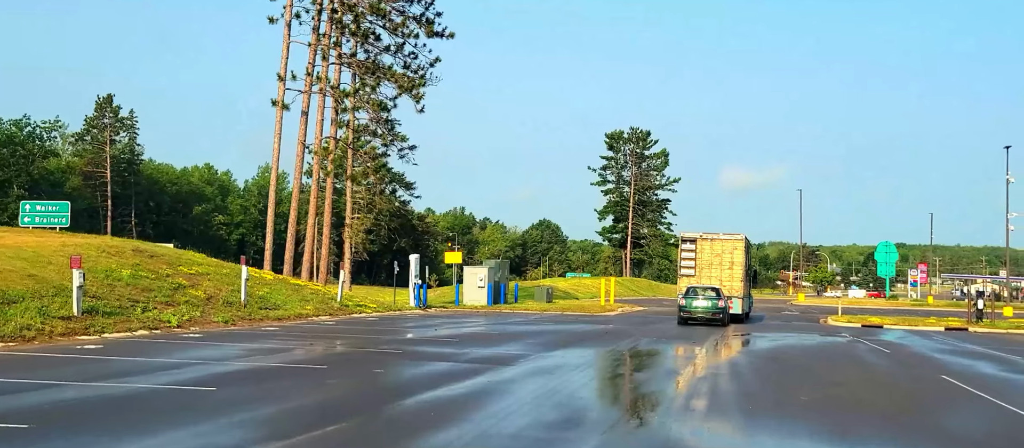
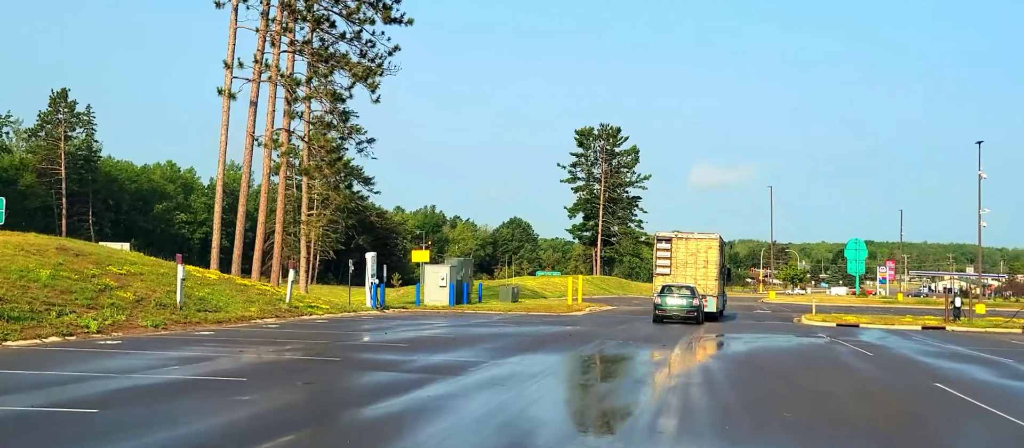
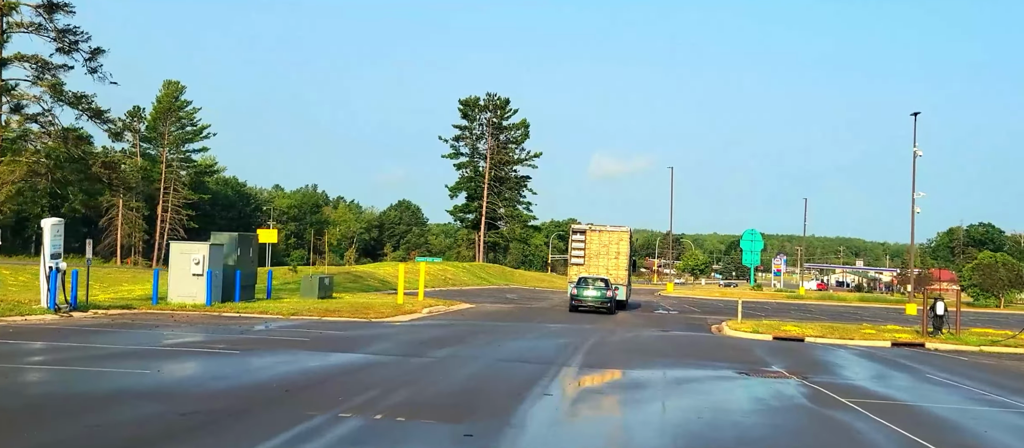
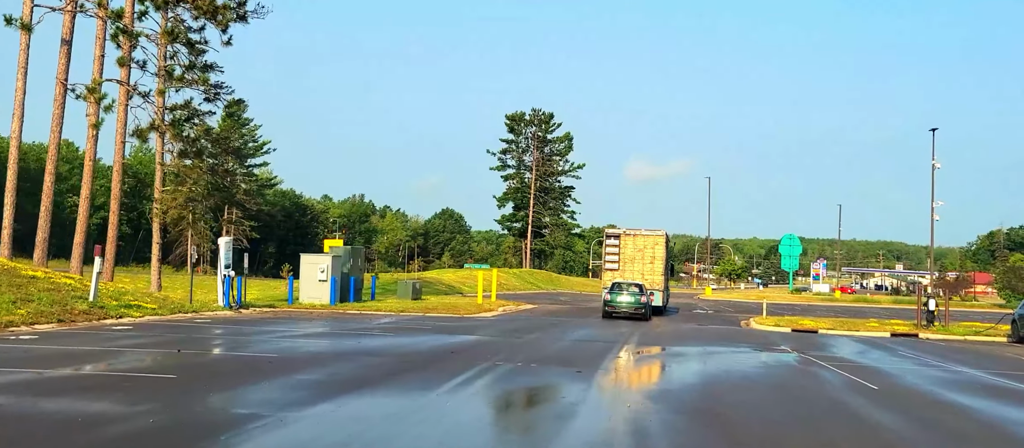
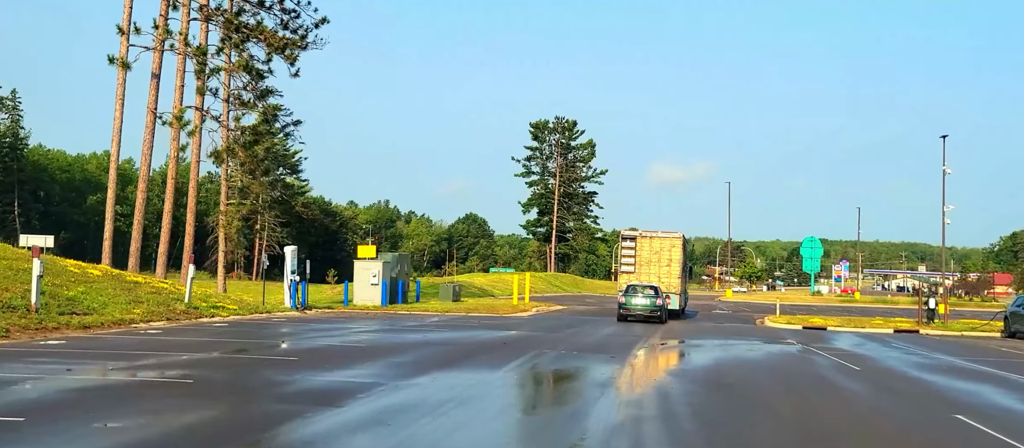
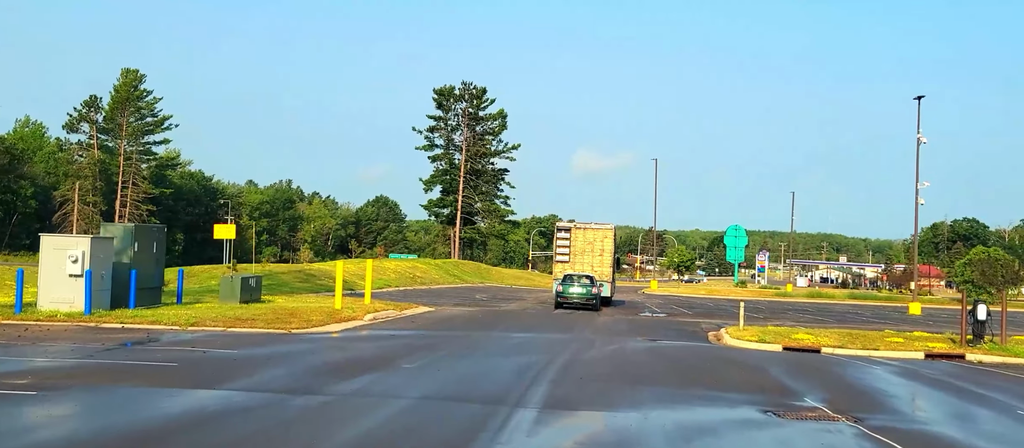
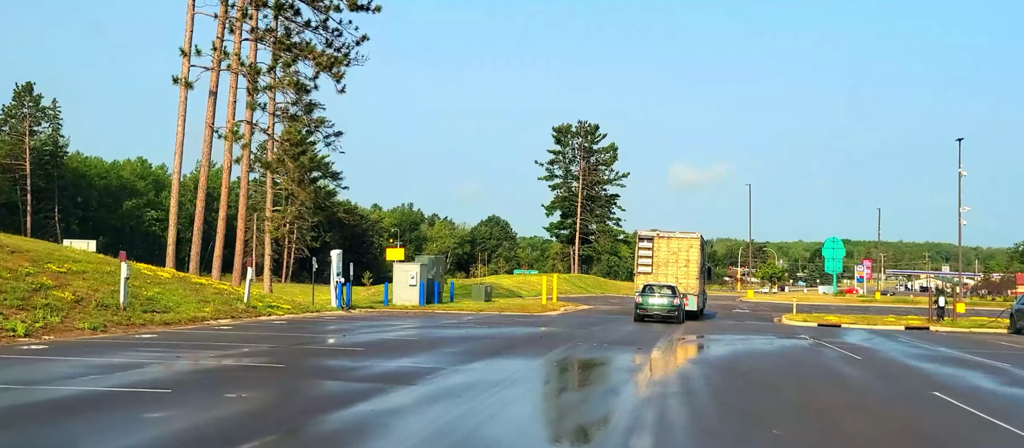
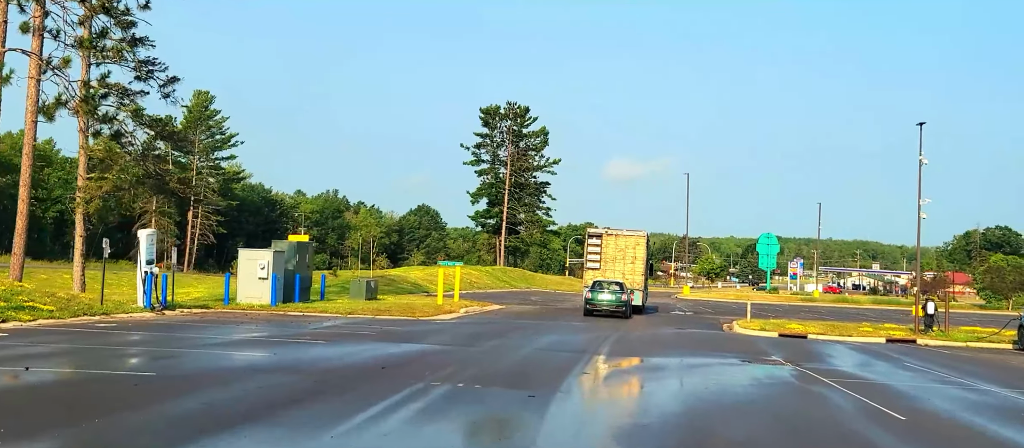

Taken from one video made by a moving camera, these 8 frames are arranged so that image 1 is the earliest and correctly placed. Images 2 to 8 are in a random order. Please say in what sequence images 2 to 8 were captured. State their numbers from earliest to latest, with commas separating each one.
2, 7, 5, 4, 8, 3, 6
